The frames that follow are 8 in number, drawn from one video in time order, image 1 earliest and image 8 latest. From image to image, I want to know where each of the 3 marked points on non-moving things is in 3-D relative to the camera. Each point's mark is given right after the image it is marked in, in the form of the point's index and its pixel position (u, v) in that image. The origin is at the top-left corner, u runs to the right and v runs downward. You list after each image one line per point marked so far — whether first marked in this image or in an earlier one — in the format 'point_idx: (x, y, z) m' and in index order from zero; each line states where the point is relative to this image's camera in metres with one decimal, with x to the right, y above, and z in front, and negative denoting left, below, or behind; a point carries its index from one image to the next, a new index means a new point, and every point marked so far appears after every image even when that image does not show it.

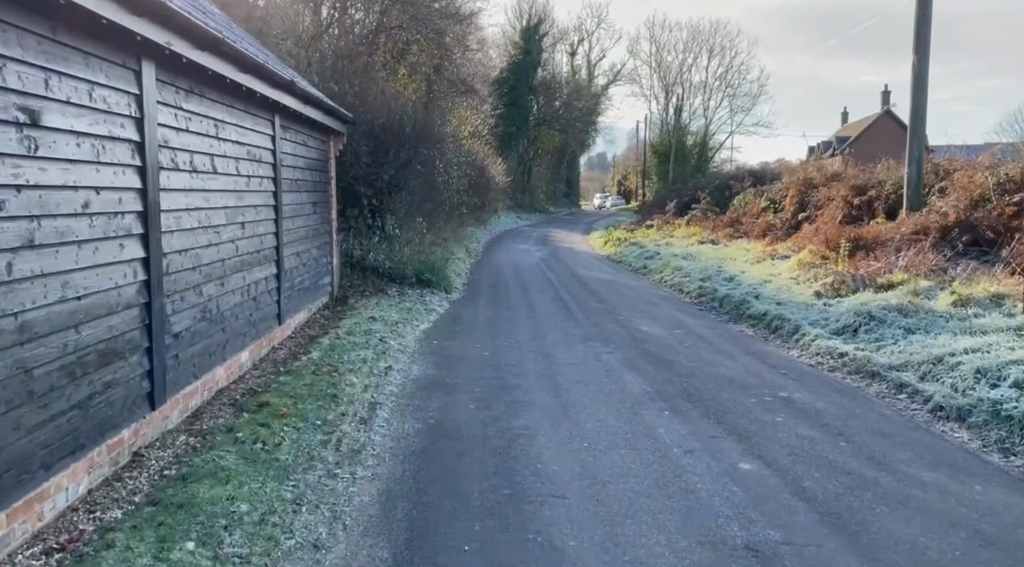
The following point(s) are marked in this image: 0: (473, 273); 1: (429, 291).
0: (-0.9, +0.2, +19.2) m
1: (-1.4, -0.1, +14.7) m
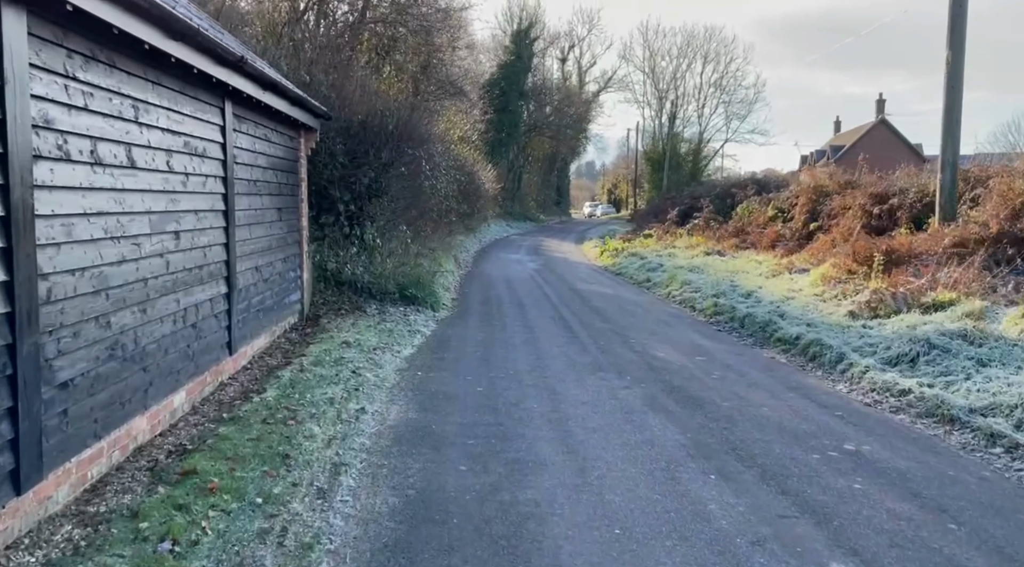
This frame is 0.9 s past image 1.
0: (-1.0, -0.1, +17.6) m
1: (-1.5, -0.4, +13.0) m
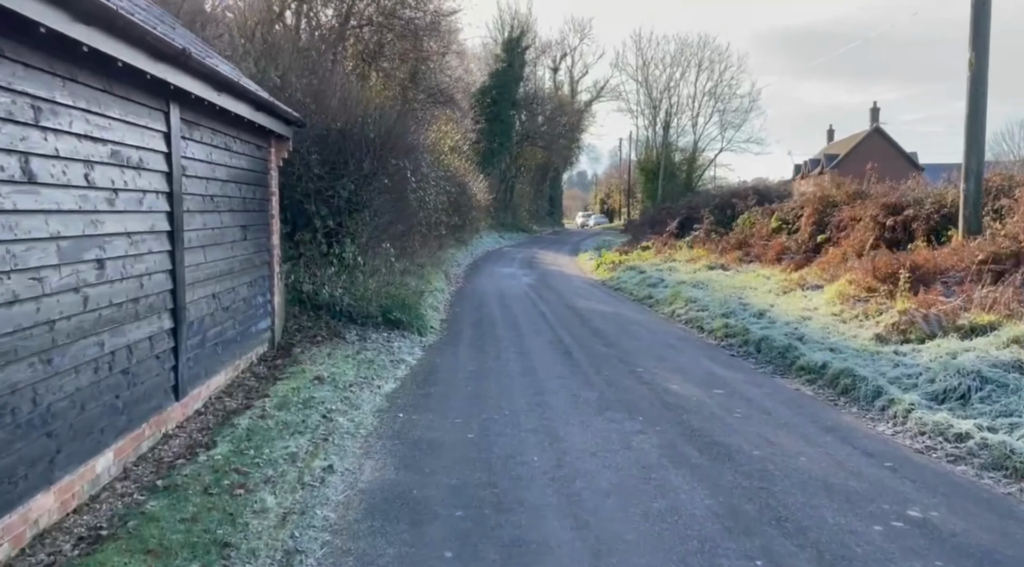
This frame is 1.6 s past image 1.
0: (-1.1, -0.5, +16.4) m
1: (-1.6, -0.7, +11.8) m
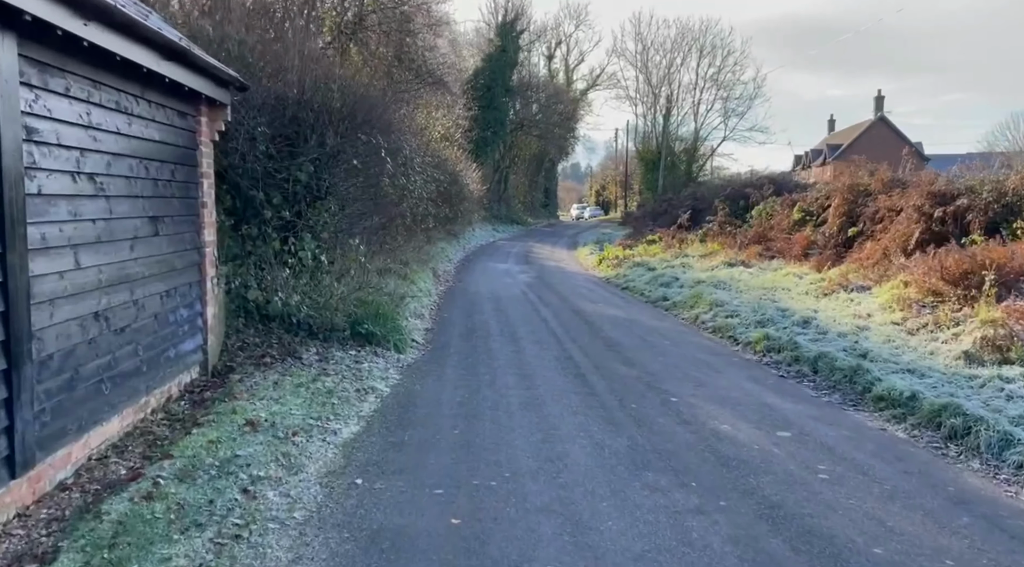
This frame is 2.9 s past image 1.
0: (-1.2, -0.5, +14.1) m
1: (-1.6, -0.7, +9.5) m
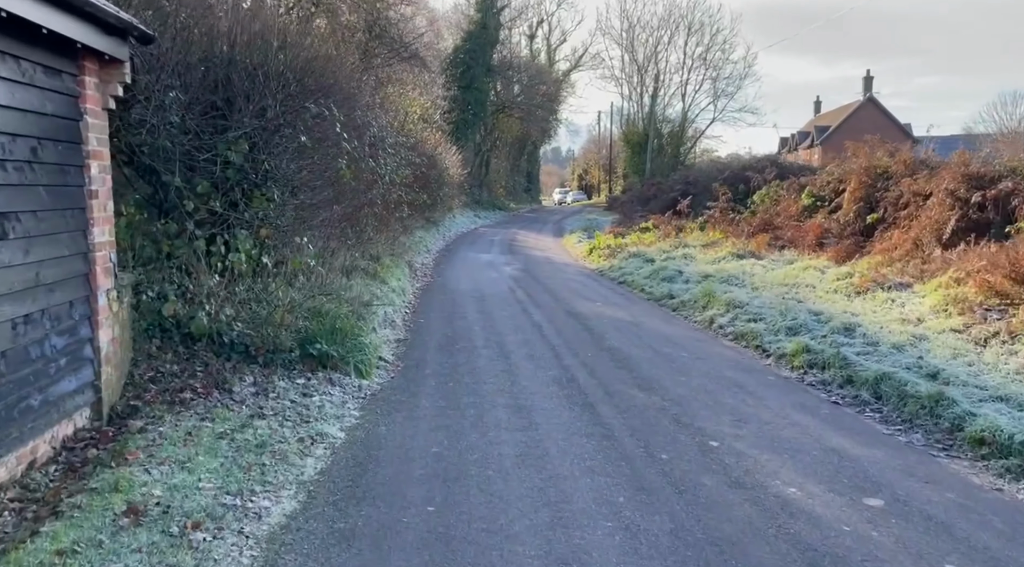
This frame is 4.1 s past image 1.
0: (-1.4, -0.5, +12.1) m
1: (-1.6, -0.8, +7.5) m
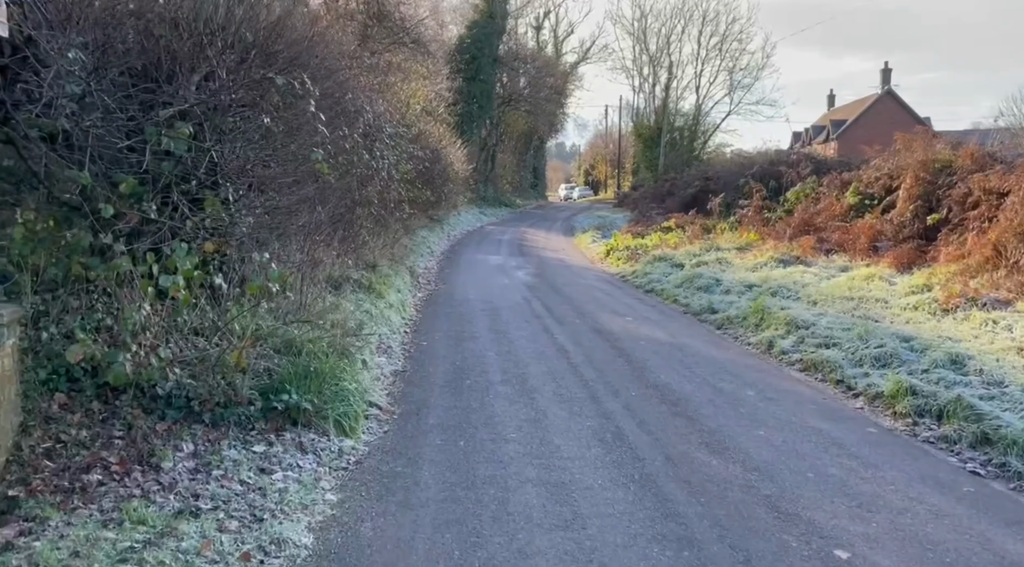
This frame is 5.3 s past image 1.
0: (-1.1, -0.6, +10.2) m
1: (-1.4, -1.0, +5.6) m
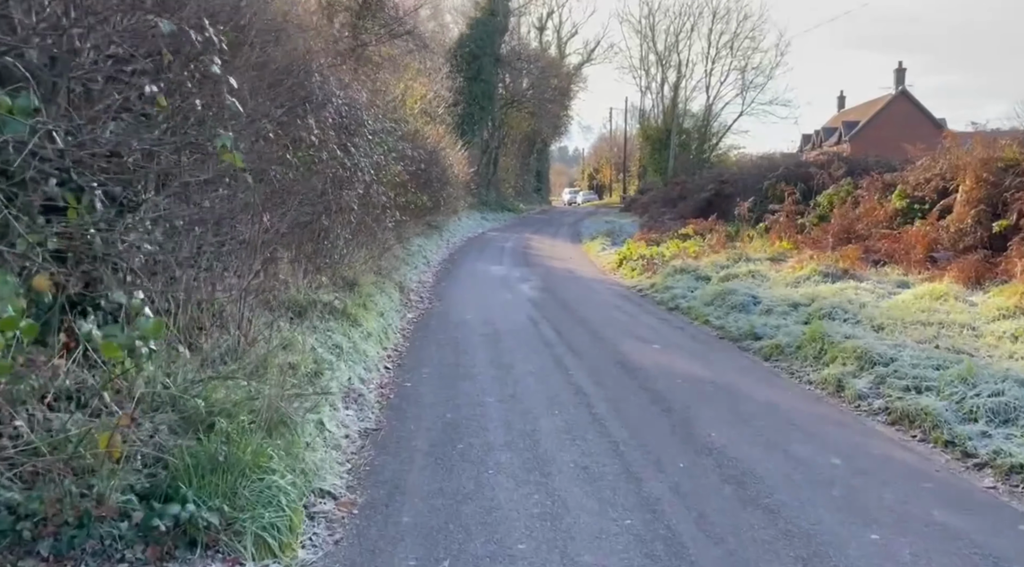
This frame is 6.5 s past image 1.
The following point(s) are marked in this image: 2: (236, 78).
0: (-1.1, -0.9, +8.2) m
1: (-1.4, -1.2, +3.6) m
2: (-1.6, +1.4, +5.7) m
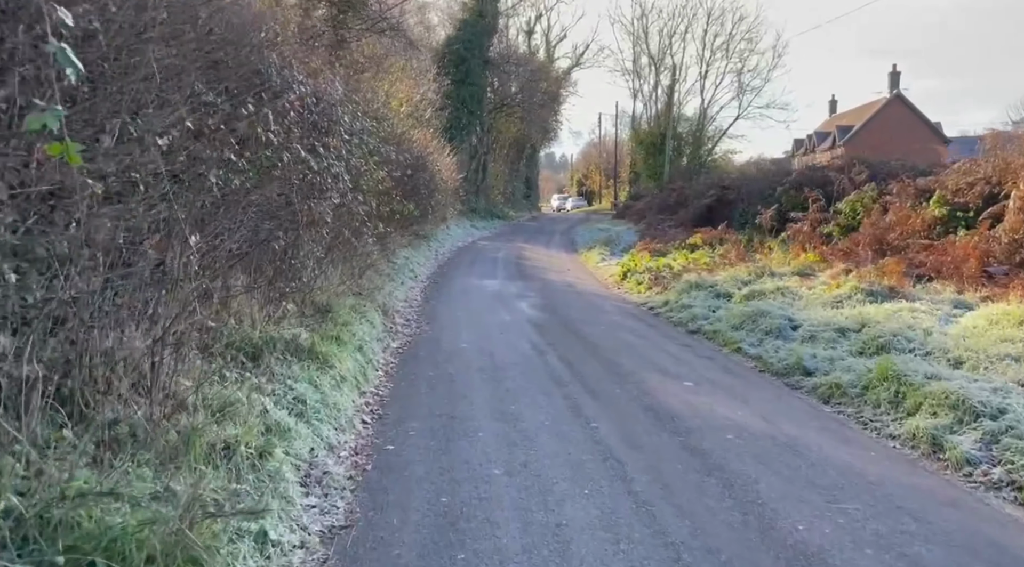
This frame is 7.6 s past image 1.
0: (-1.0, -1.1, +6.4) m
1: (-1.2, -1.5, +1.8) m
2: (-1.5, +1.1, +4.0) m
